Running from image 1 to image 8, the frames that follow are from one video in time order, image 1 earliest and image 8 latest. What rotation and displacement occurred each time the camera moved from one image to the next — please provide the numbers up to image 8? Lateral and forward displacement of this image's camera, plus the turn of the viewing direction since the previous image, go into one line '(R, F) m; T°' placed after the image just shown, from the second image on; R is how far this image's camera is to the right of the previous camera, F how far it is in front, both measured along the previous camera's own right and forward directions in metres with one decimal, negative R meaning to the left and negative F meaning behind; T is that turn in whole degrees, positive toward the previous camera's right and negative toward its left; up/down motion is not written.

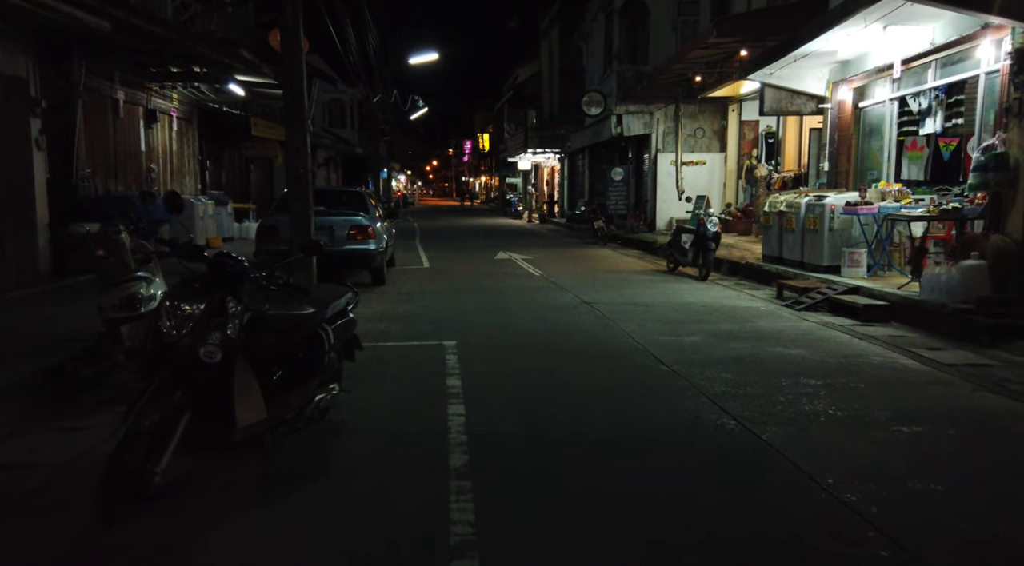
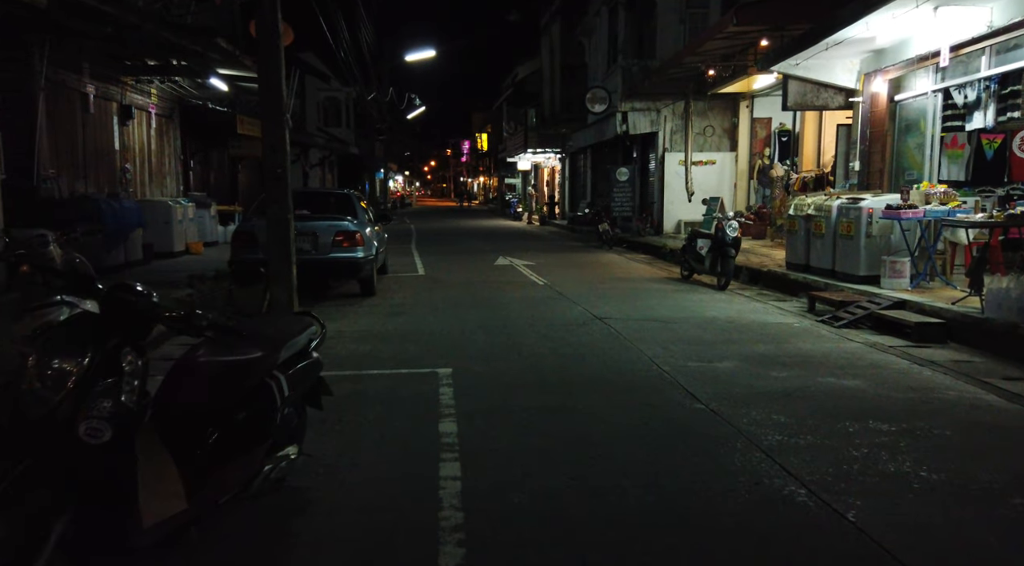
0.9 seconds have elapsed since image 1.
(-0.1, +1.3) m; 0°
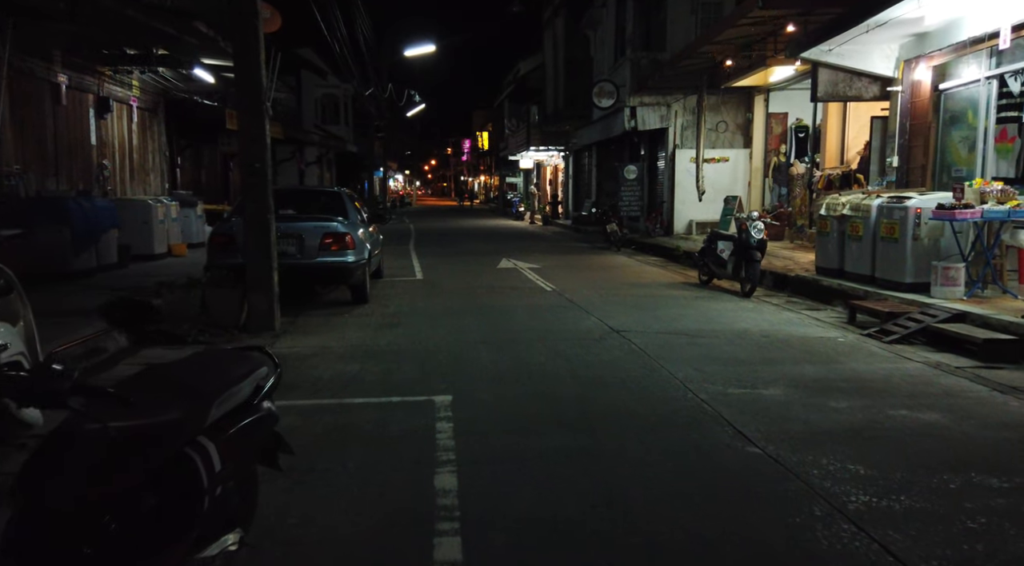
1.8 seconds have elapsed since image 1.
(-0.1, +1.2) m; 0°
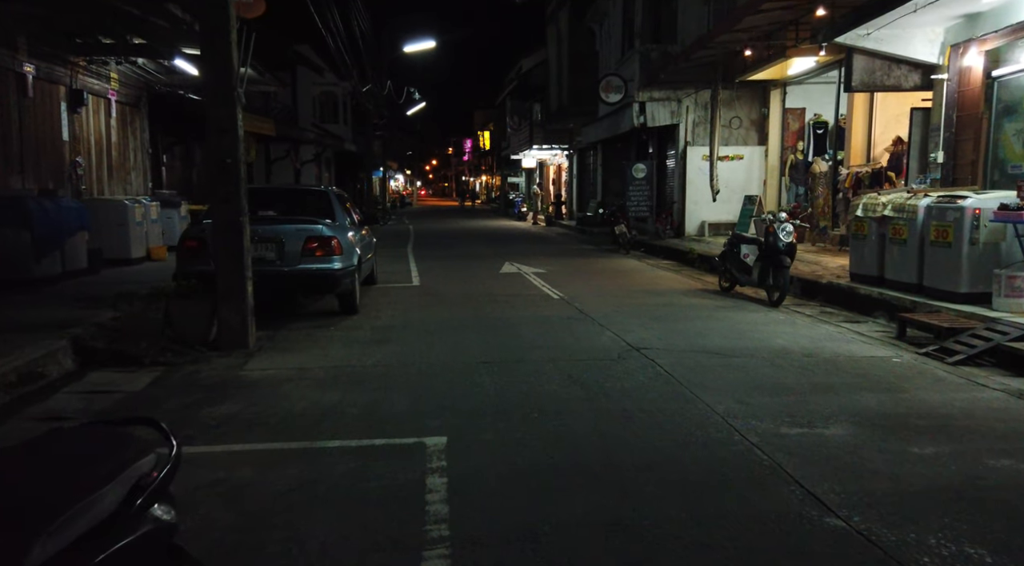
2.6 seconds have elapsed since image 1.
(0.0, +1.2) m; 0°
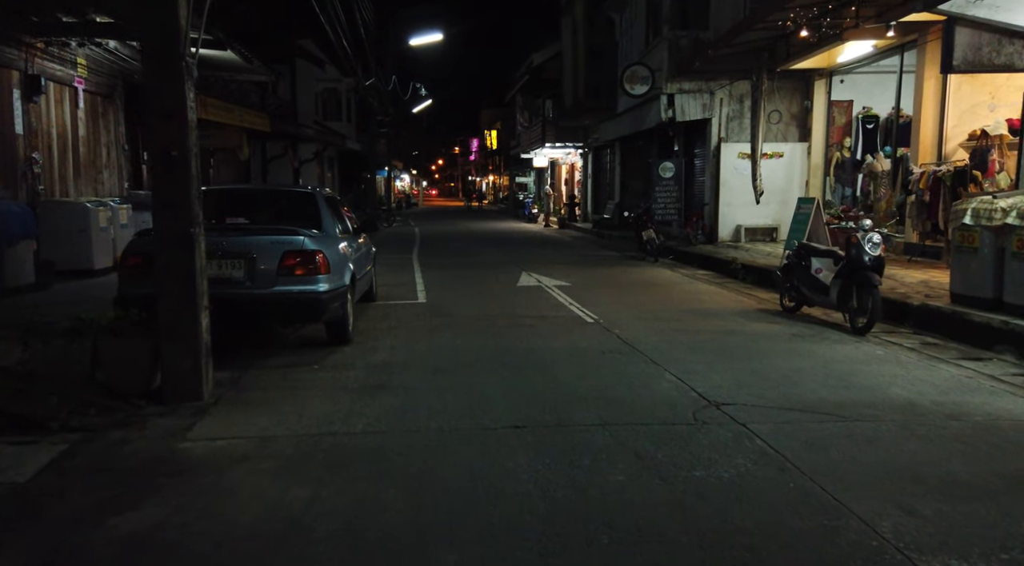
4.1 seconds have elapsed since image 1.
(-0.3, +2.2) m; 0°
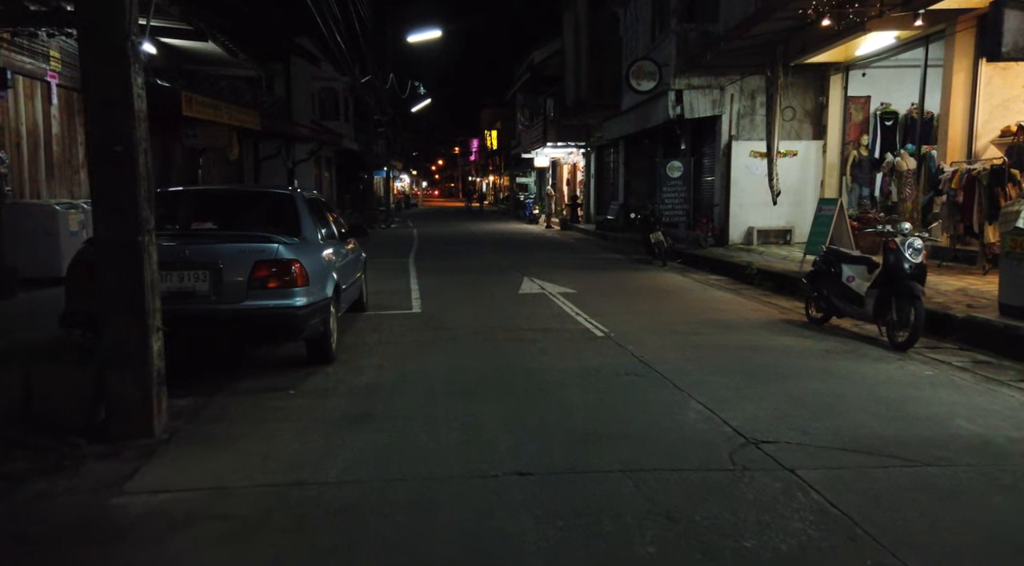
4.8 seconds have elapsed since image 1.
(0.0, +1.0) m; 0°
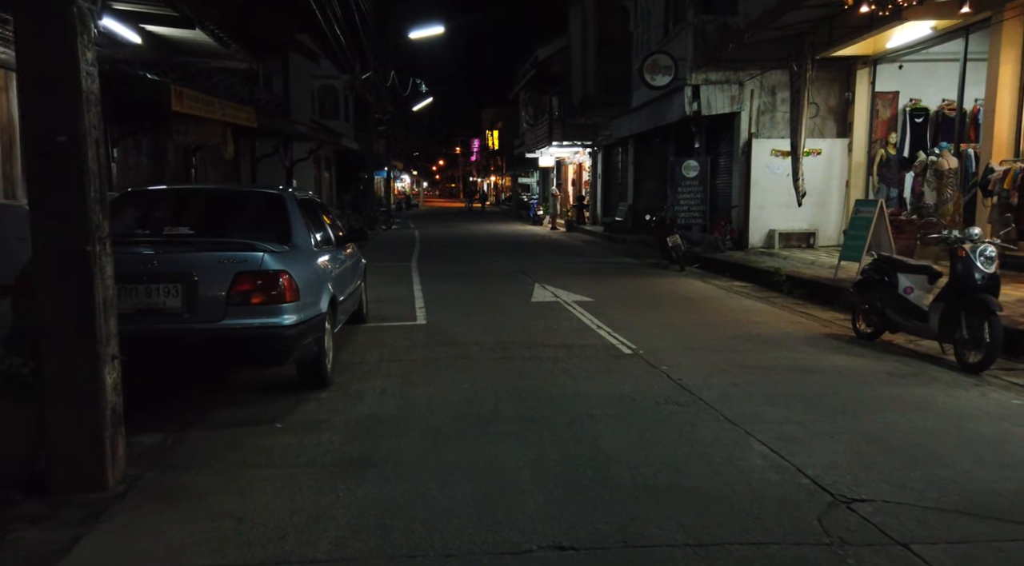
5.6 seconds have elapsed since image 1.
(-0.2, +1.1) m; 0°
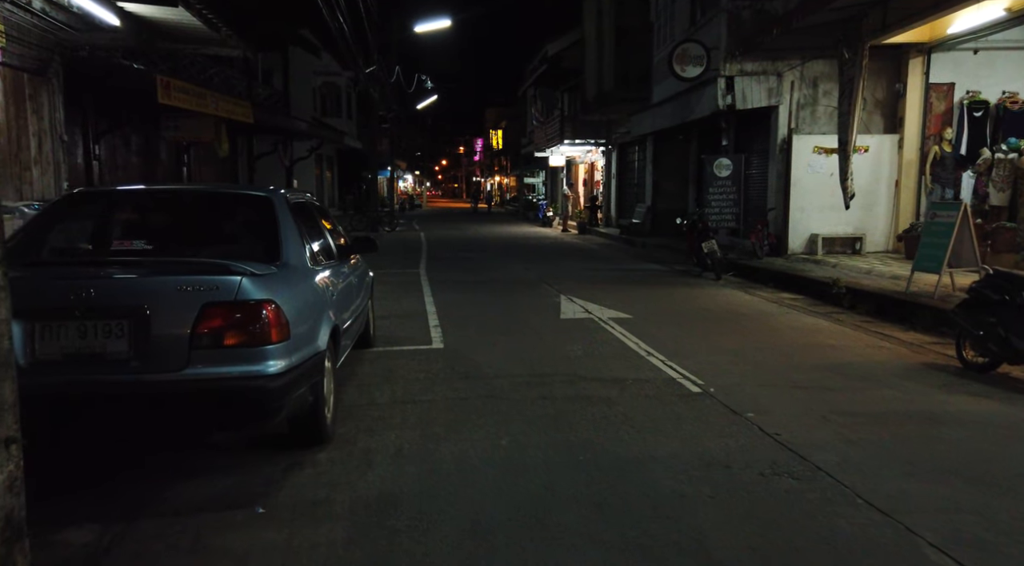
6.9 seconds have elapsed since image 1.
(-0.4, +1.6) m; 0°
